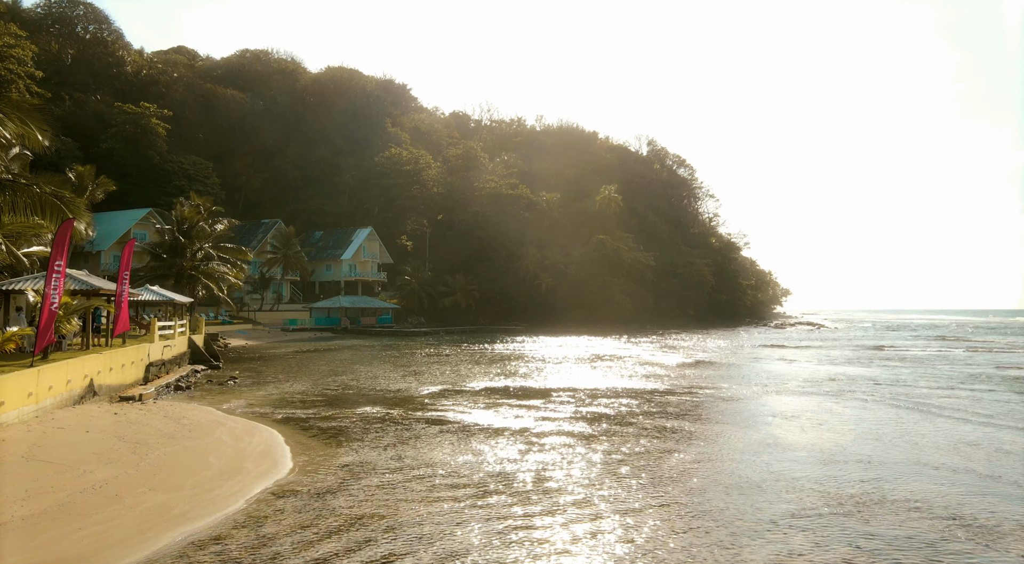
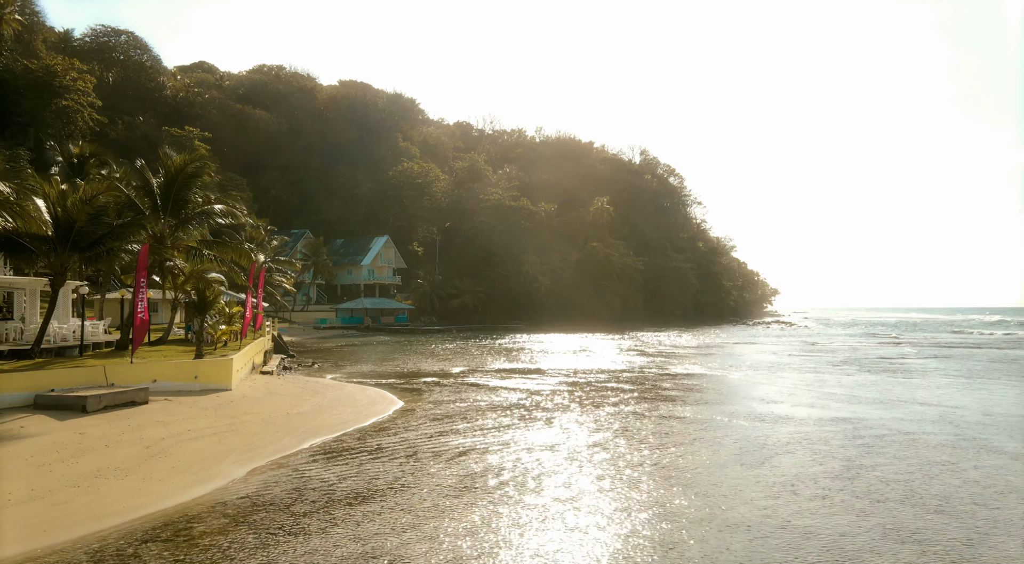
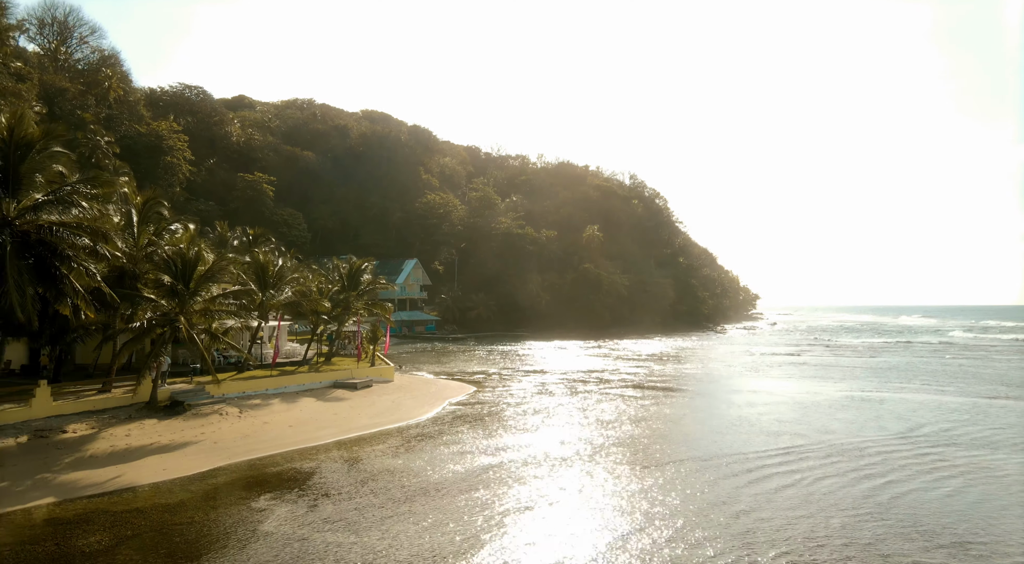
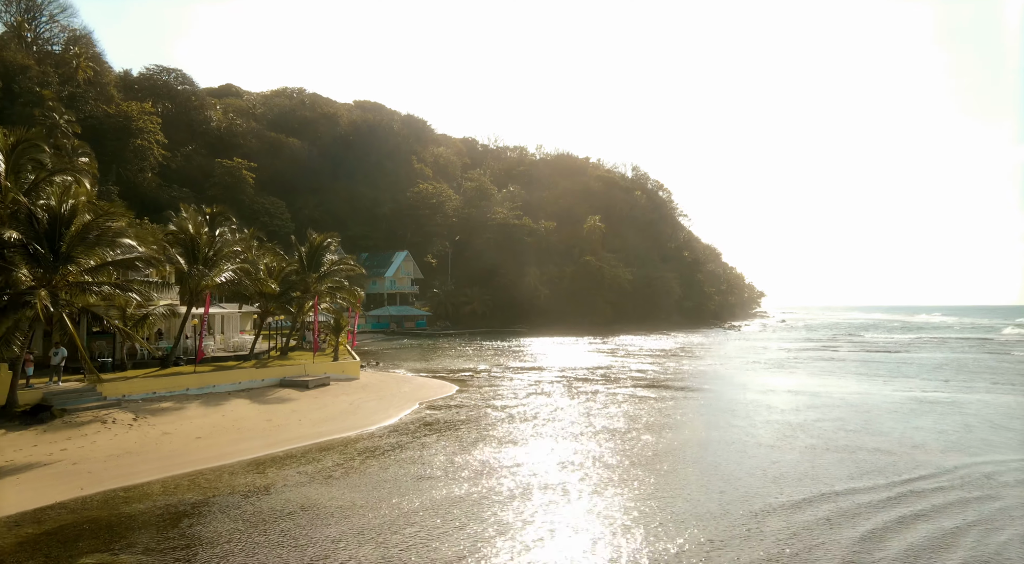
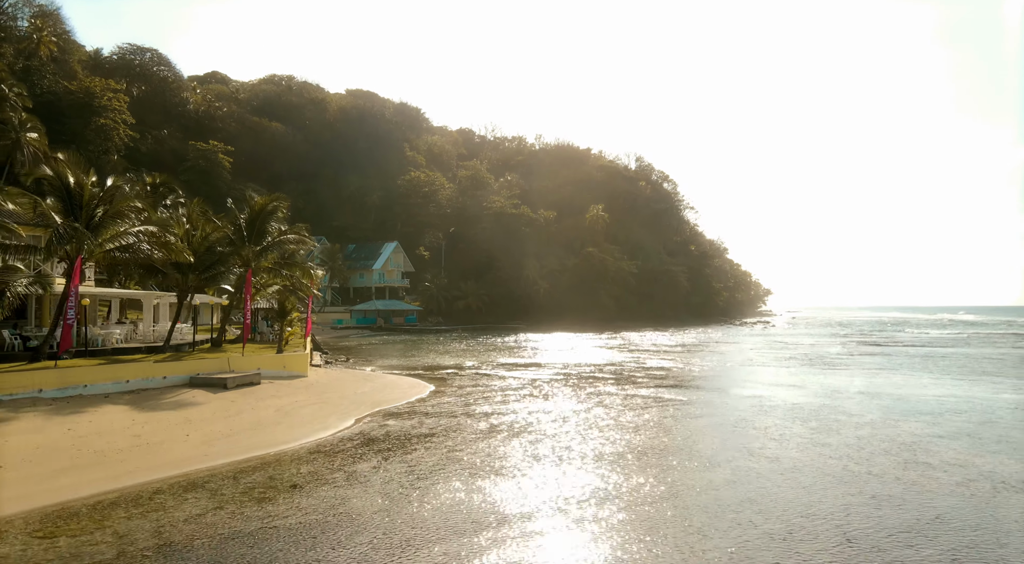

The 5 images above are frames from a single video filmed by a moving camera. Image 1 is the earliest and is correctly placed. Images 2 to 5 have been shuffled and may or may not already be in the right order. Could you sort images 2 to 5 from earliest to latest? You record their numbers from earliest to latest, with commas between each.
2, 5, 4, 3
